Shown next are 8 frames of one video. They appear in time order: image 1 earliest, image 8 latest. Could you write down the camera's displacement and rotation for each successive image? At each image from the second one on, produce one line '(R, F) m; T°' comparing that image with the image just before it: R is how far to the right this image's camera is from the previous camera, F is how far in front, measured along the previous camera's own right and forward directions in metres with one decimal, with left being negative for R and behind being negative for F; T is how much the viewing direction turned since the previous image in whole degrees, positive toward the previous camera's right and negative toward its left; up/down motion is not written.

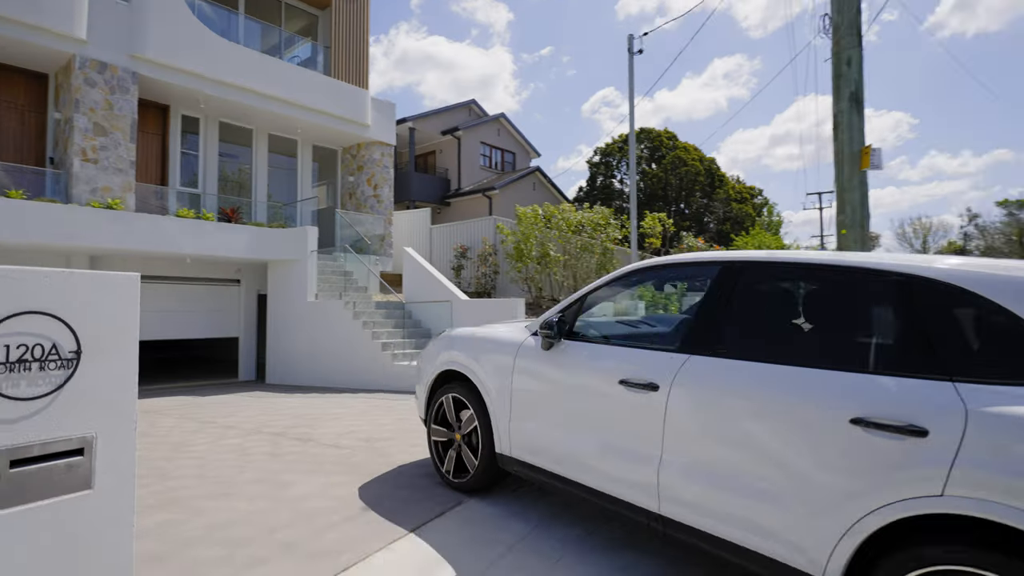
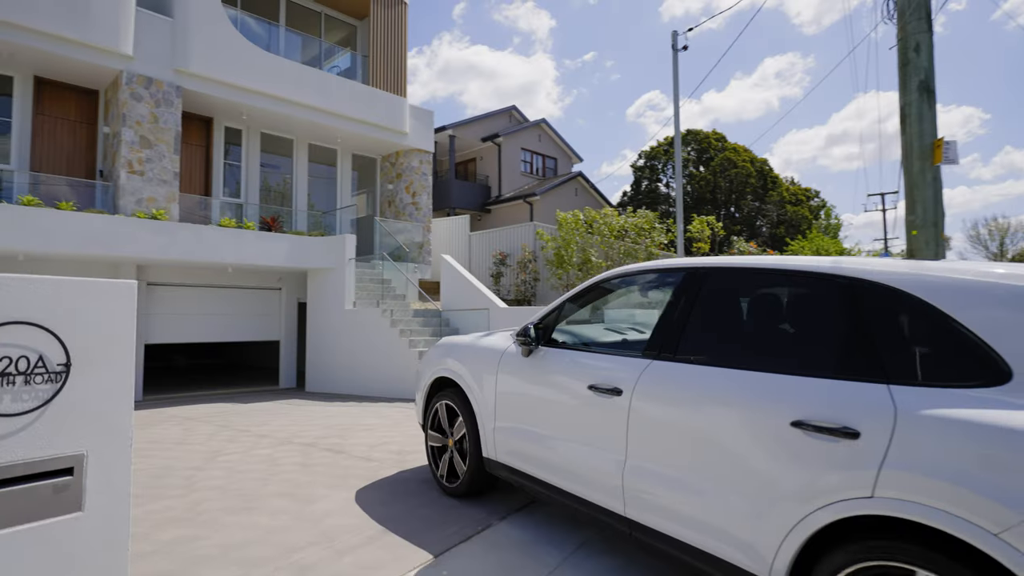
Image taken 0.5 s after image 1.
(+0.1, +0.3) m; -4°
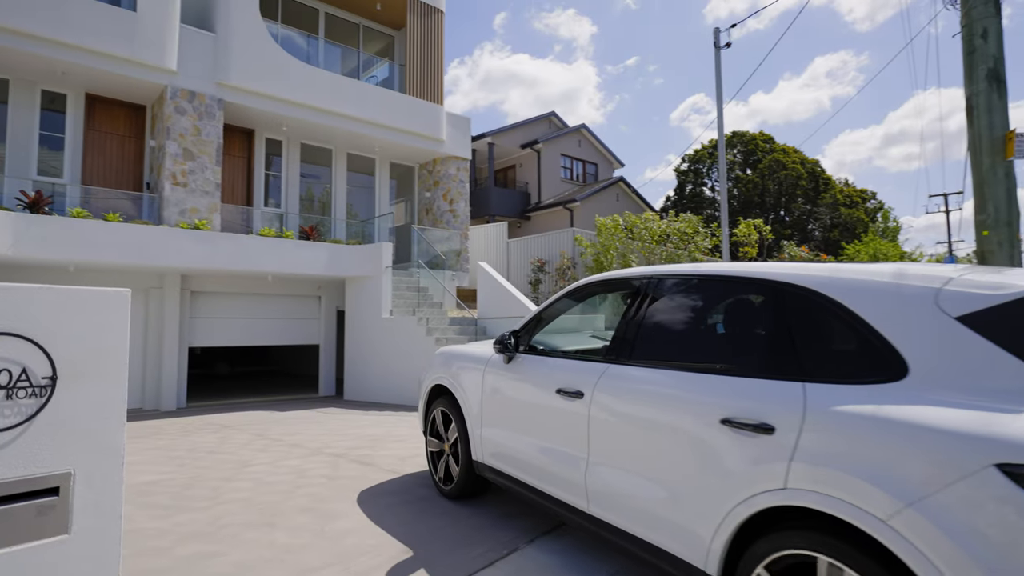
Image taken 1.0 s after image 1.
(+0.1, +0.2) m; -4°
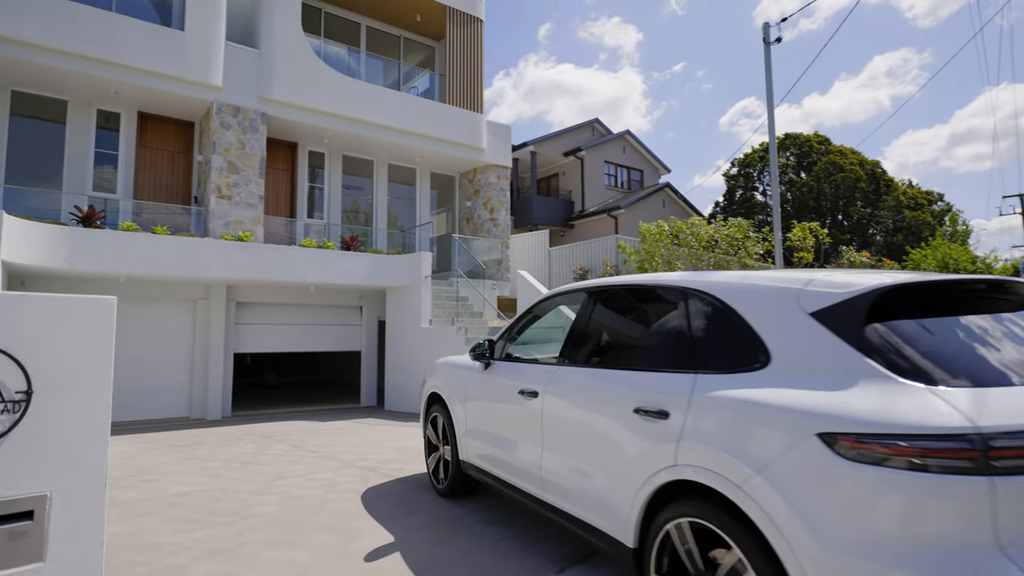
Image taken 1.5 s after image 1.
(+0.1, +0.3) m; -5°
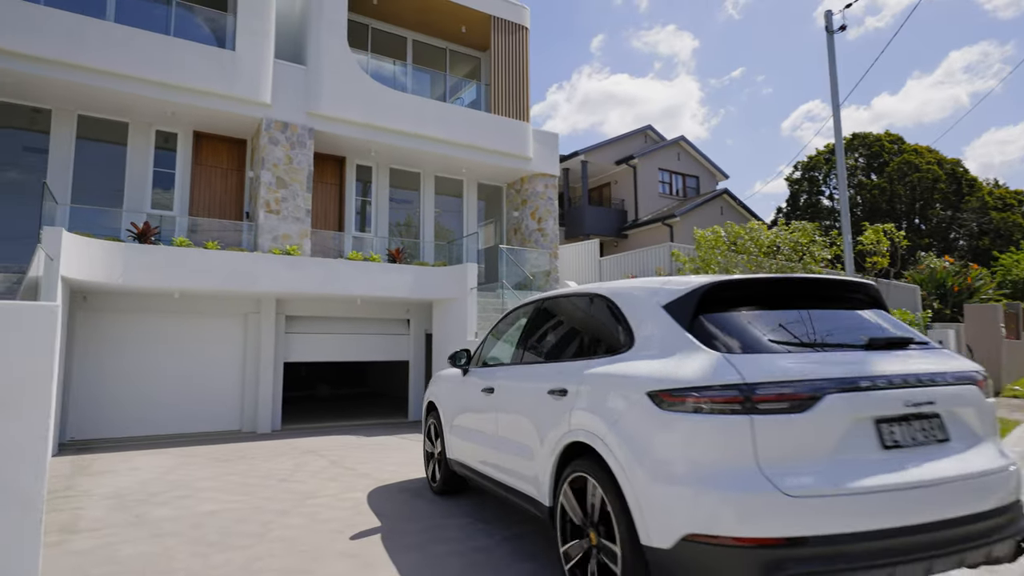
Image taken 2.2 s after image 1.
(+0.2, +0.4) m; -5°
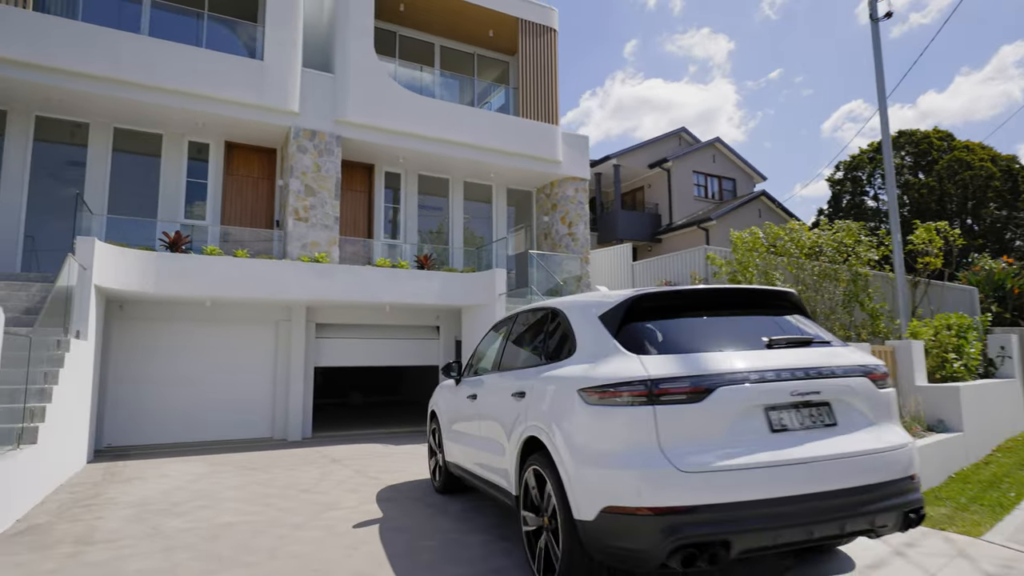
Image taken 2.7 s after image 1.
(+0.1, +0.2) m; -3°
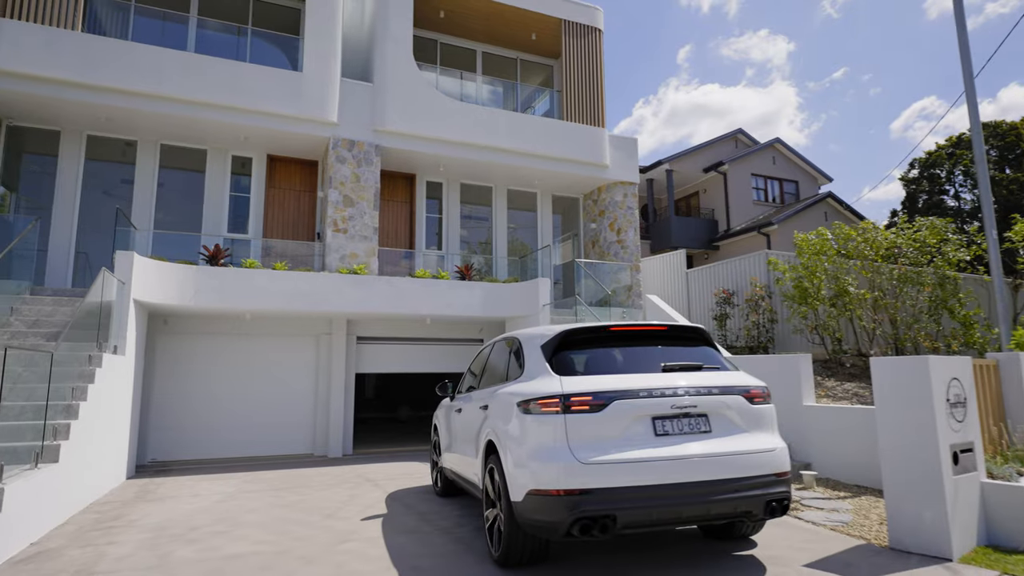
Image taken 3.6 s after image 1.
(+0.2, +0.5) m; -5°
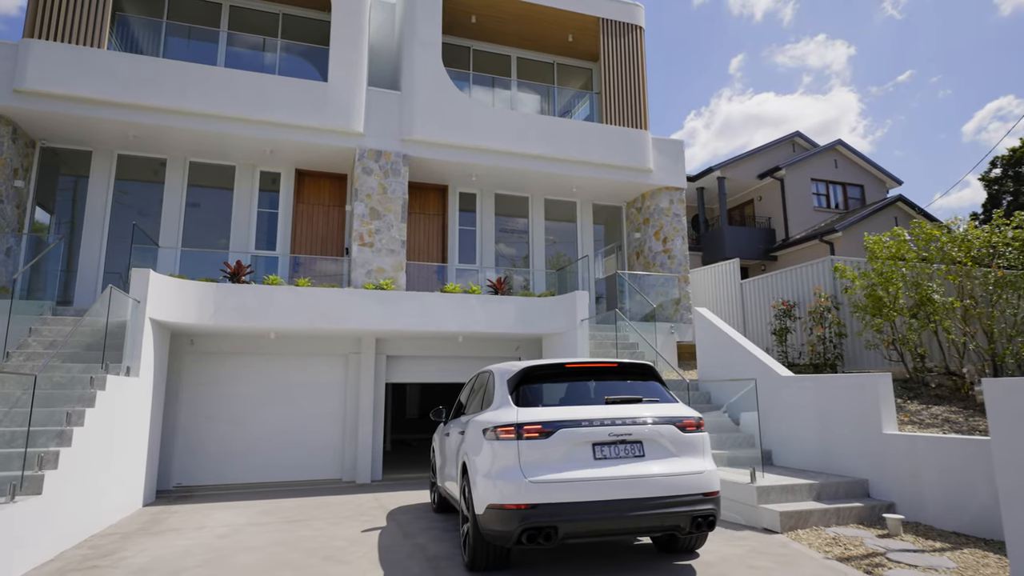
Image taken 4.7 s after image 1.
(+0.3, +0.7) m; -5°
